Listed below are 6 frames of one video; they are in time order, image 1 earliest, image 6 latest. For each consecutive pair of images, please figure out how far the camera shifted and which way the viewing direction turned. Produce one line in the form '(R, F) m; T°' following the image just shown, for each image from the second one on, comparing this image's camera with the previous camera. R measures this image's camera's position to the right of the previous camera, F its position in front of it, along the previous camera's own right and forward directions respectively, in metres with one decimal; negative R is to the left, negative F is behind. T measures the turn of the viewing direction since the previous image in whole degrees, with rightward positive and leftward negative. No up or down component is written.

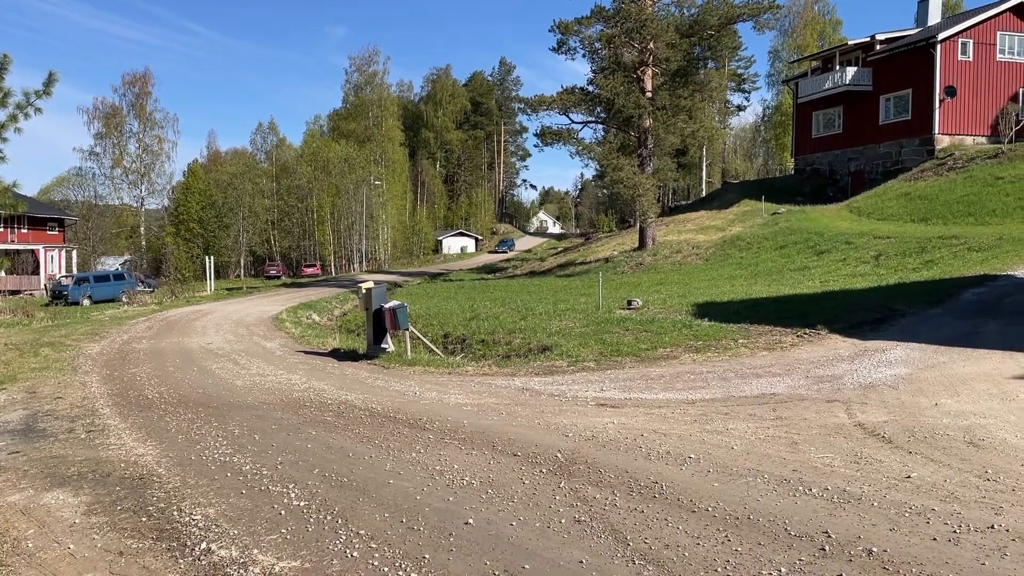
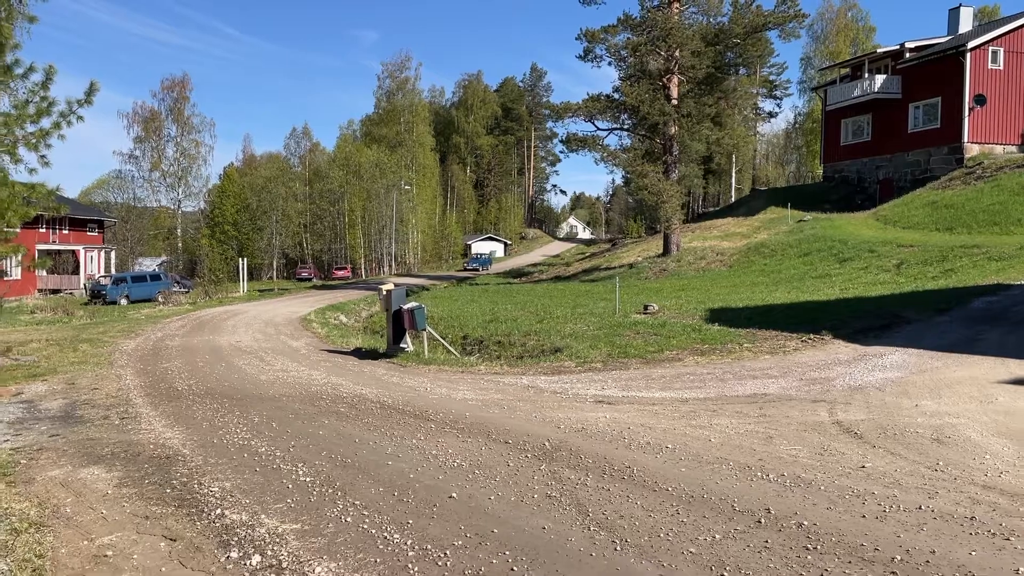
(+0.3, -0.5) m; -2°
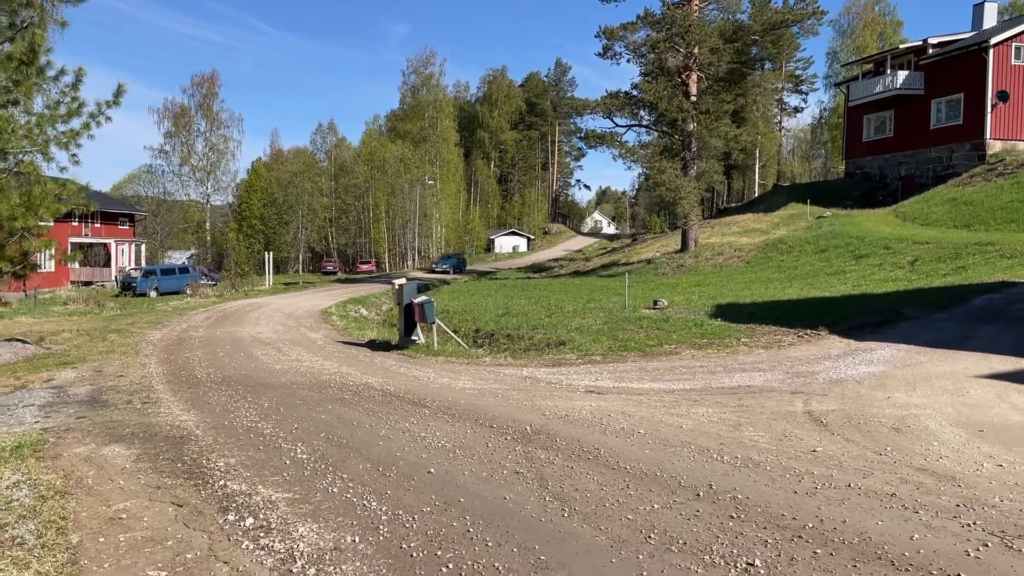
(+0.3, -0.5) m; -2°
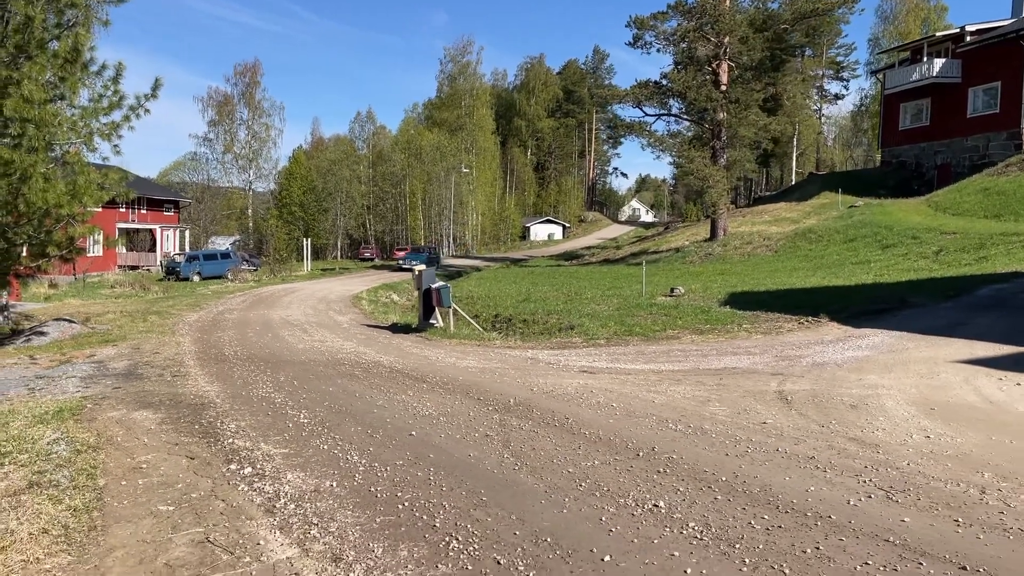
(+0.5, -0.7) m; -3°
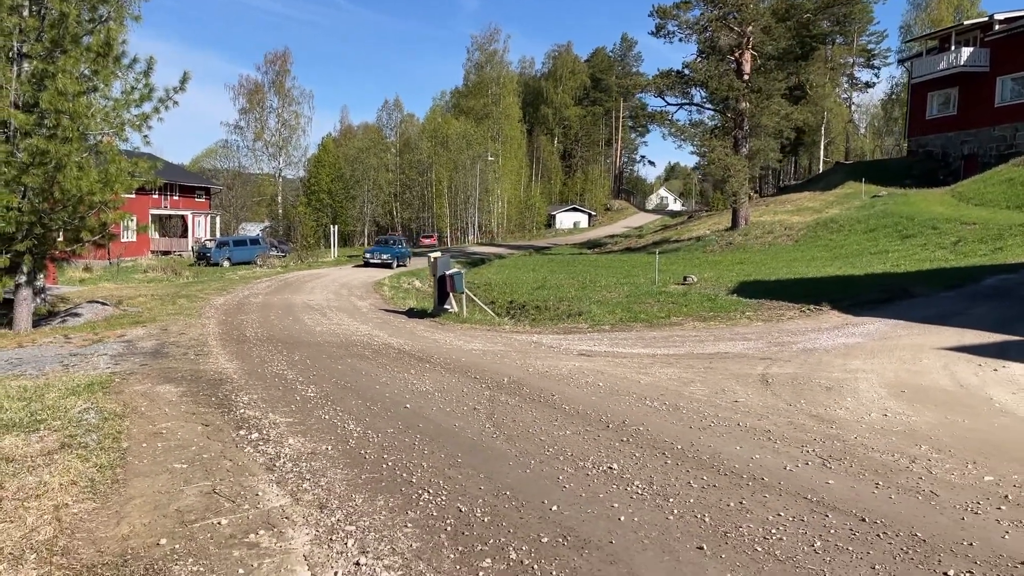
(+0.3, -0.5) m; -2°
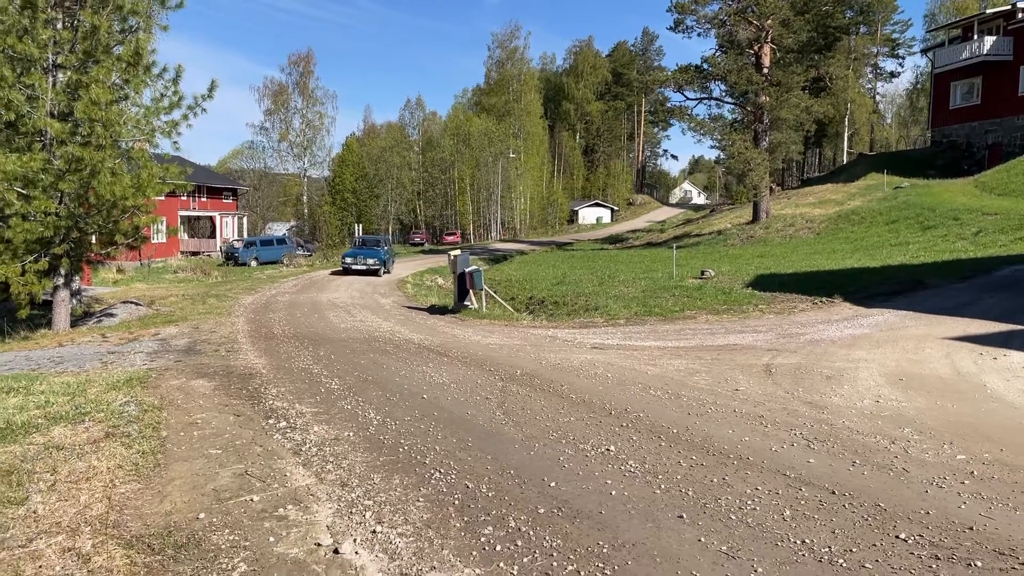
(+0.1, -0.4) m; -2°
